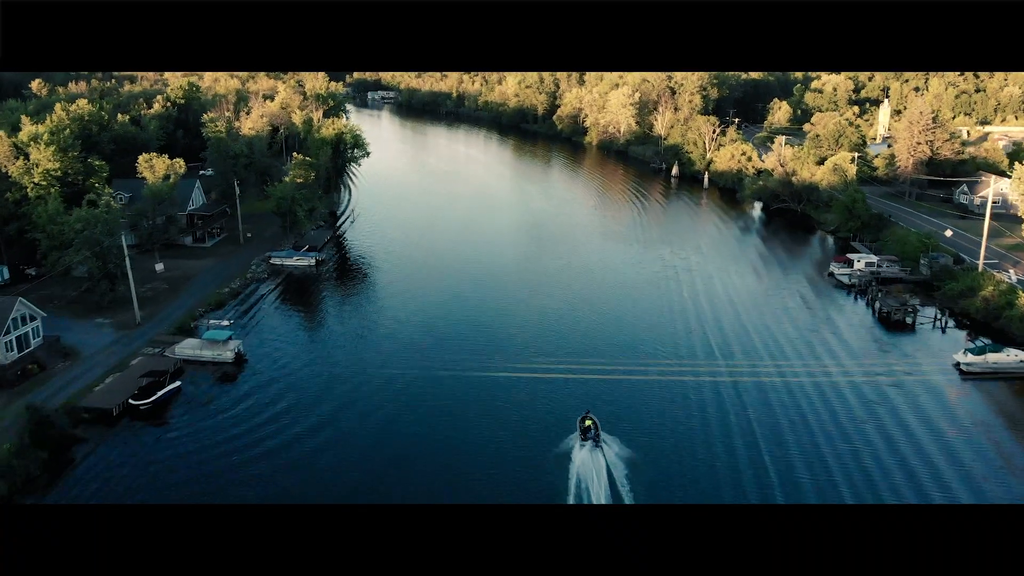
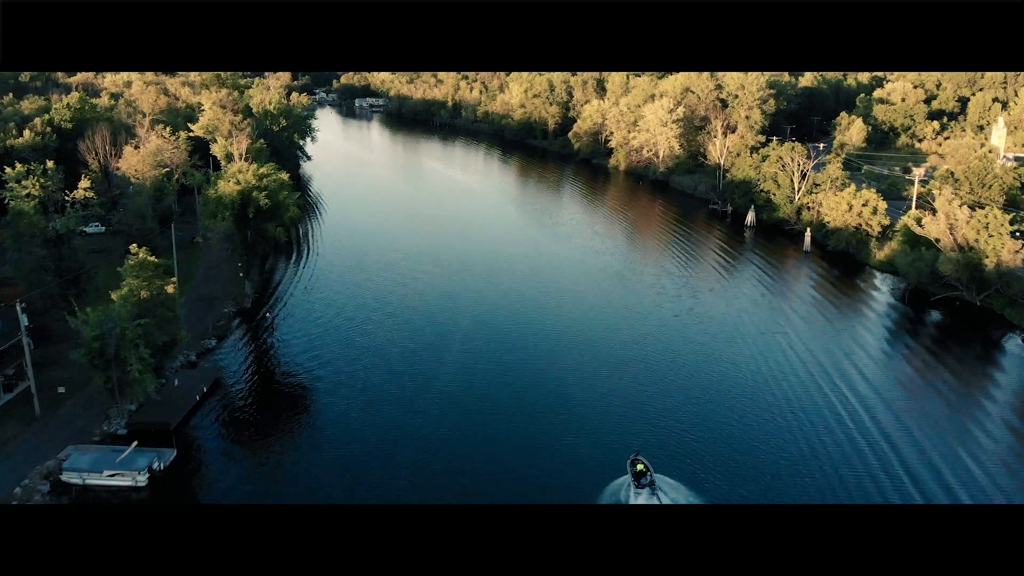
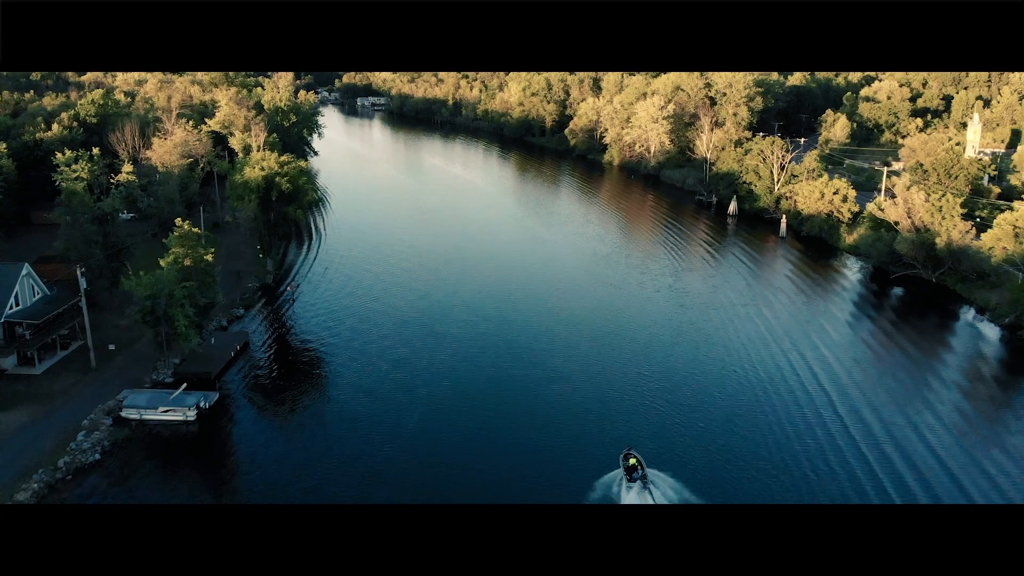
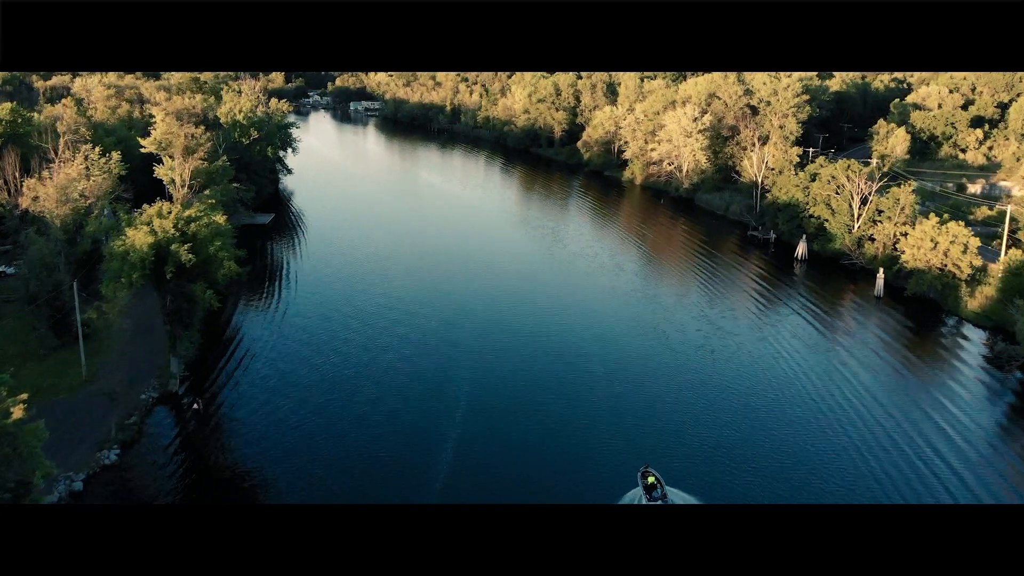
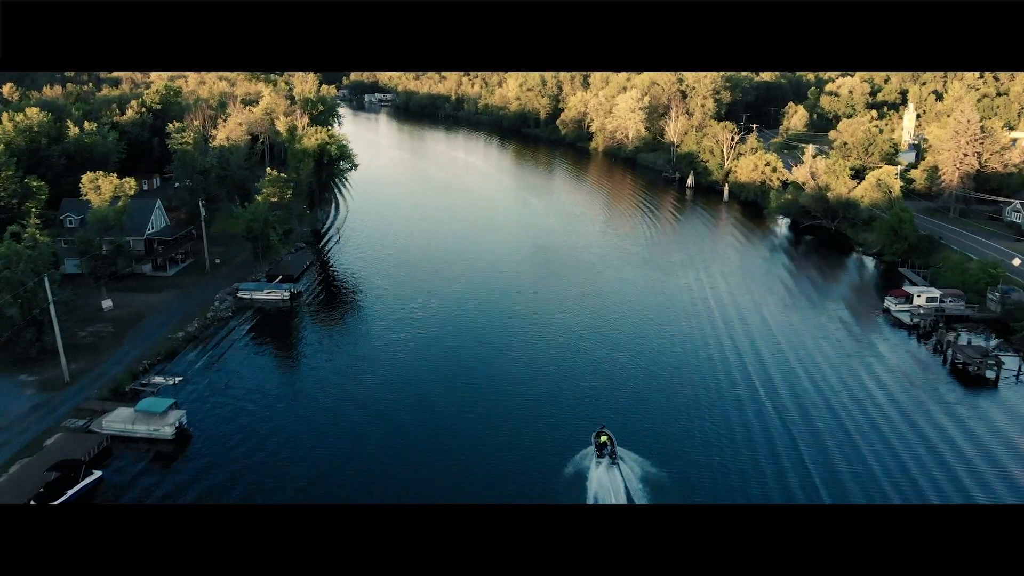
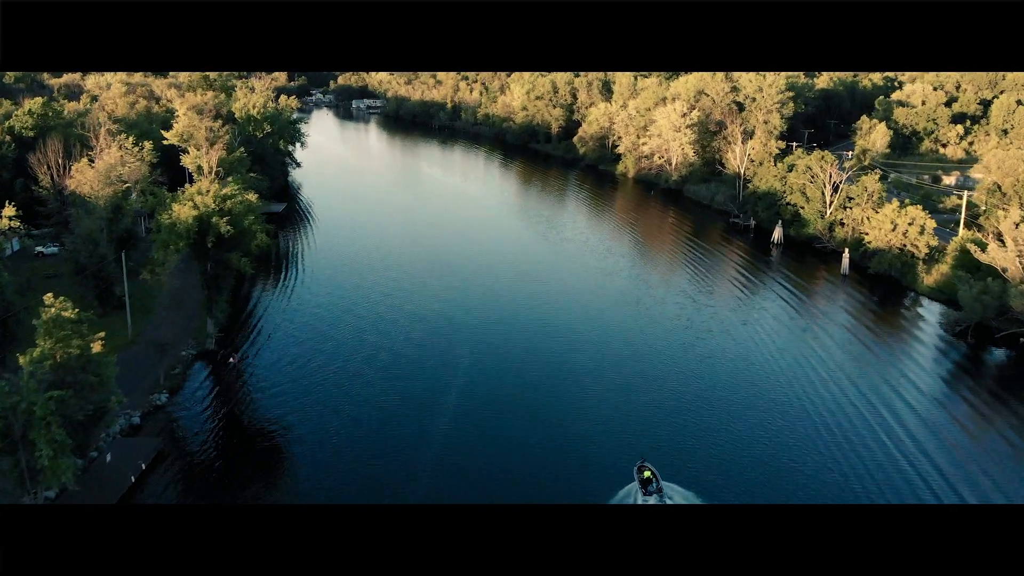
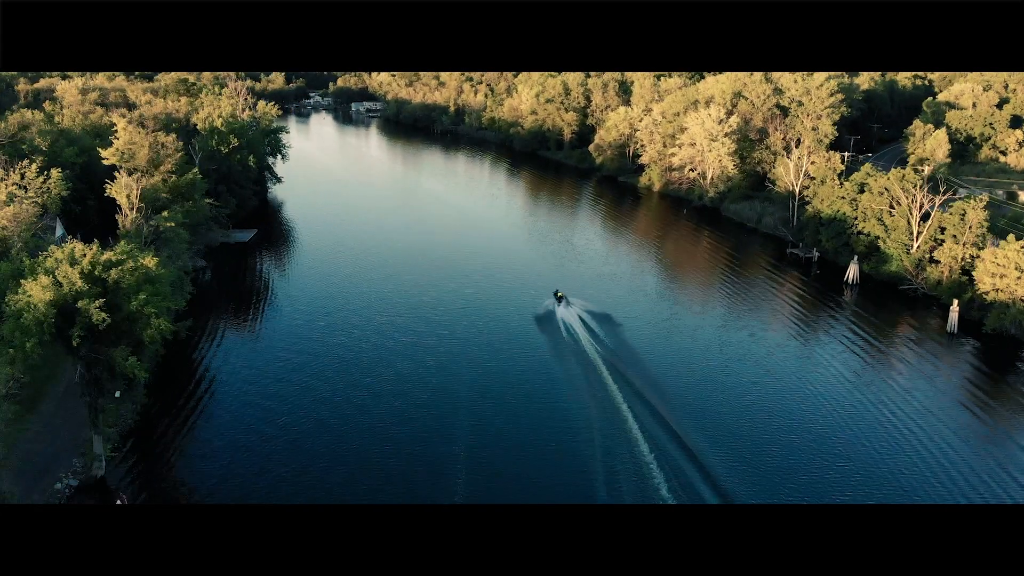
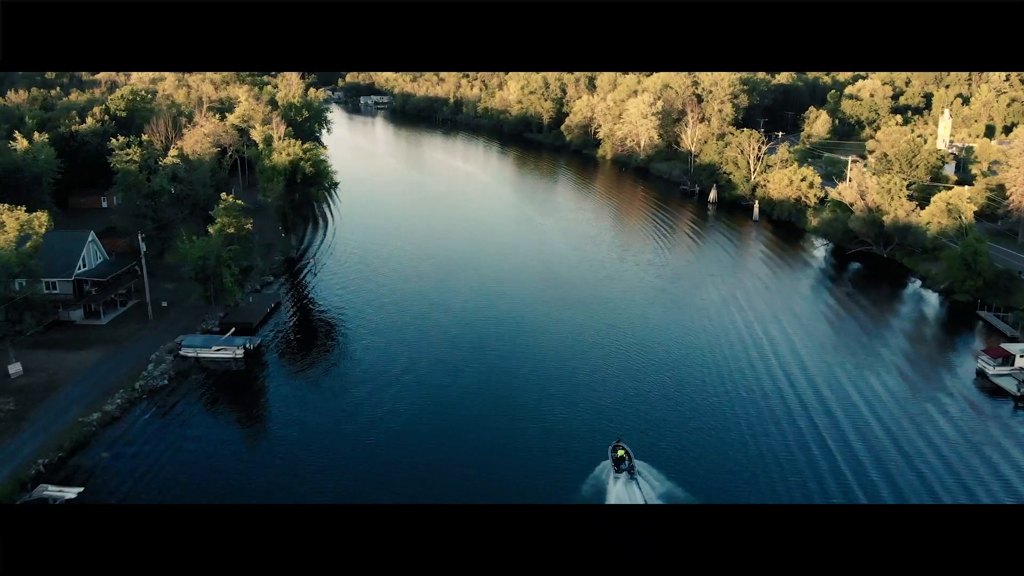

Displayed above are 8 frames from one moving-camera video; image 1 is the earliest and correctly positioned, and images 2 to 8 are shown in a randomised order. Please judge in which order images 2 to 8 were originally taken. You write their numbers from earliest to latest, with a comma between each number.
5, 8, 3, 2, 6, 4, 7
